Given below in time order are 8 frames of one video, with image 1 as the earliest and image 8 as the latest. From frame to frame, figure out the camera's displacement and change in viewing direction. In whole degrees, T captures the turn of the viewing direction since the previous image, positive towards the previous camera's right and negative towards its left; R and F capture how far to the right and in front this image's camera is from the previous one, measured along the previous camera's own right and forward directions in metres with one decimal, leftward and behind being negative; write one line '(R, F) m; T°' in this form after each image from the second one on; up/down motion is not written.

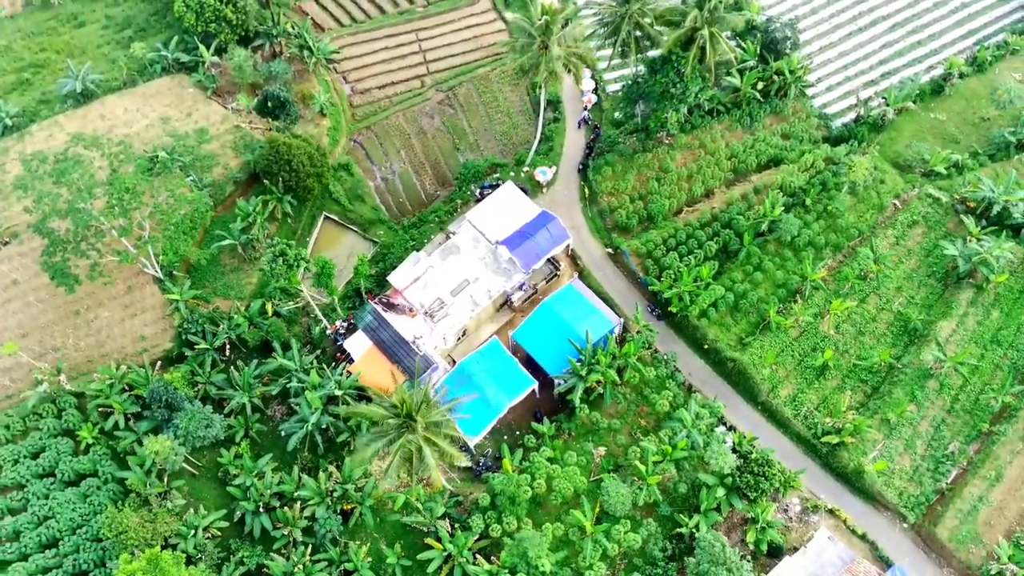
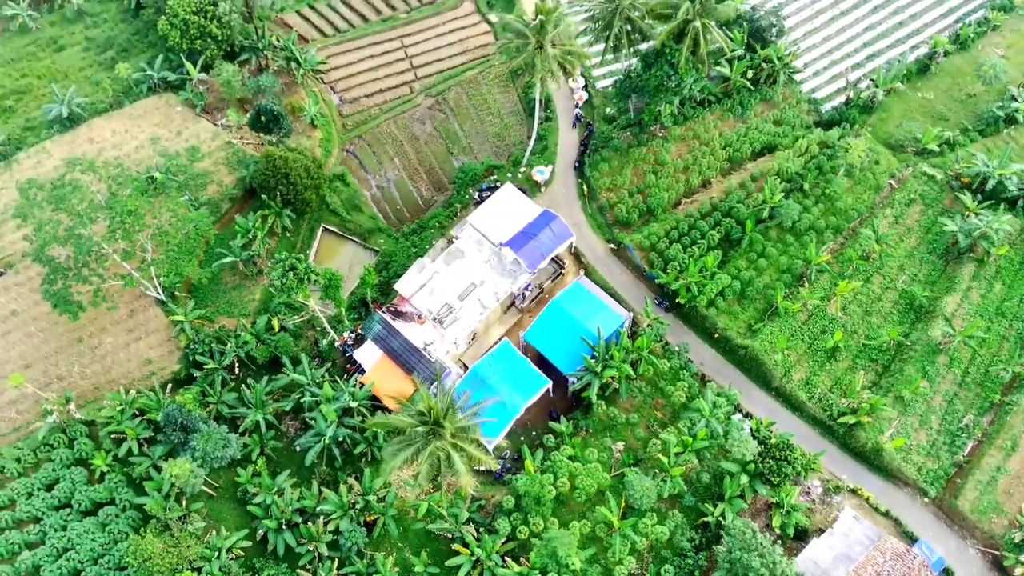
(-0.9, 0.0) m; +1°
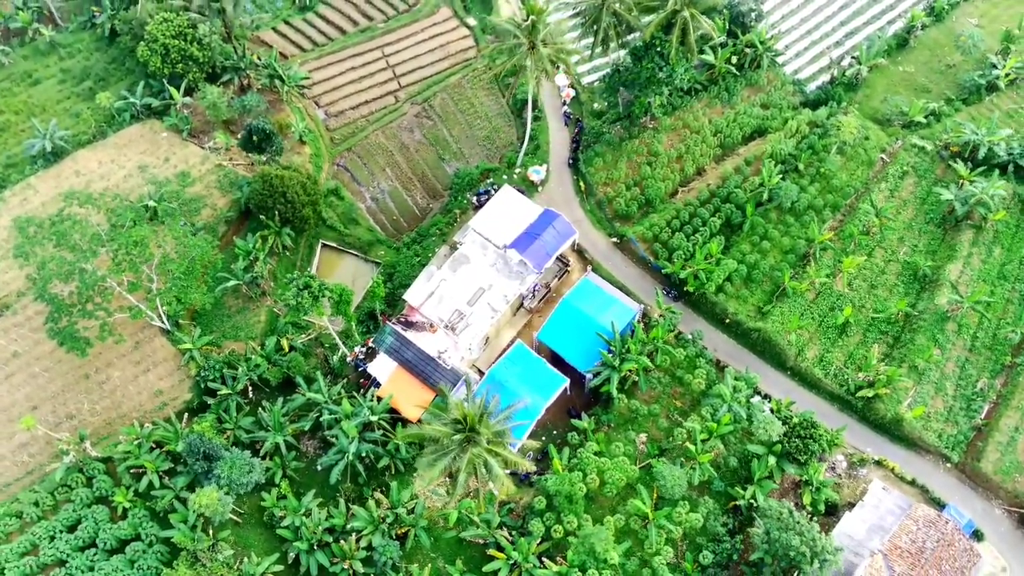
(-1.2, 0.0) m; +2°
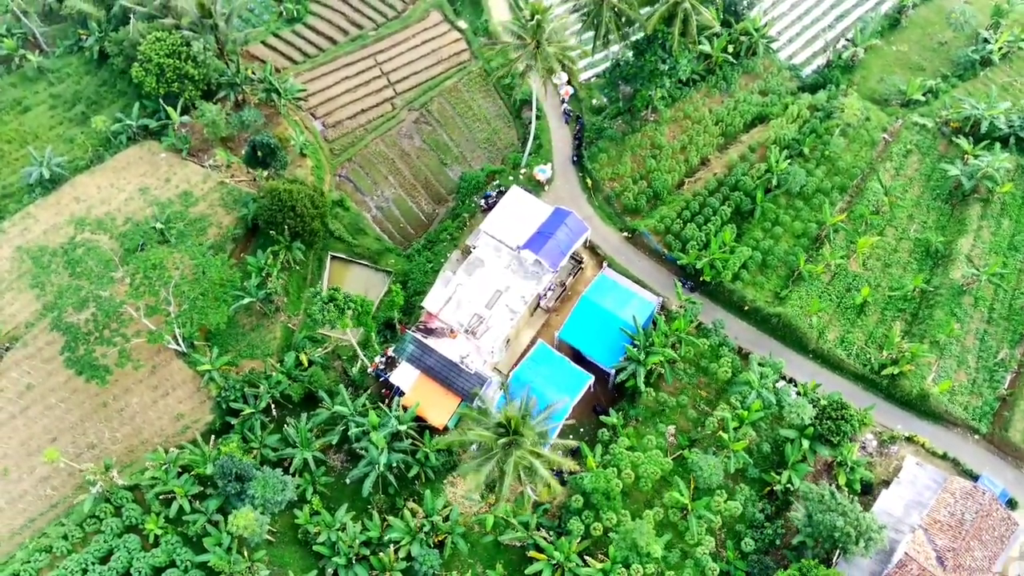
(-1.3, +0.1) m; +1°
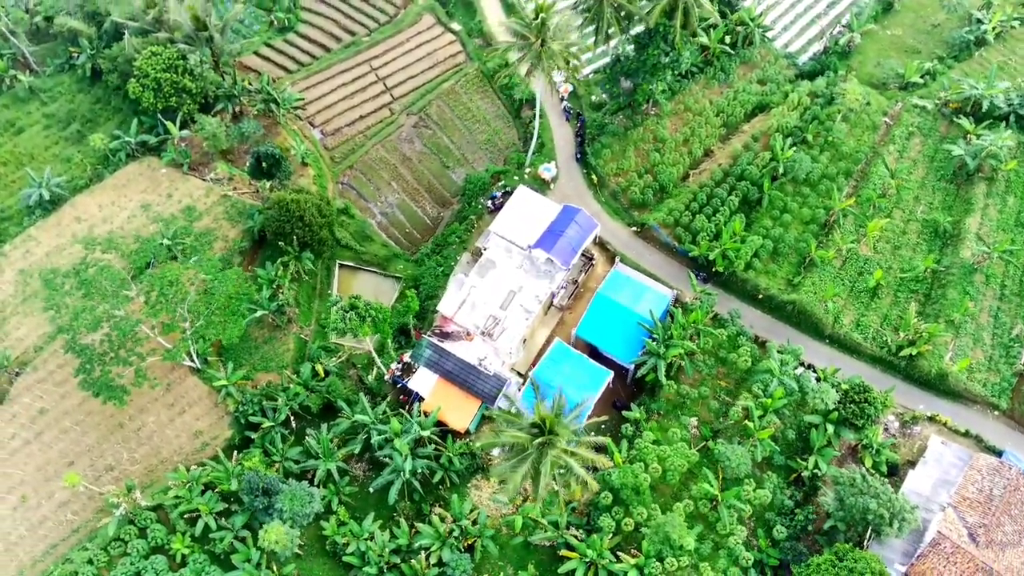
(-1.0, +0.1) m; +1°
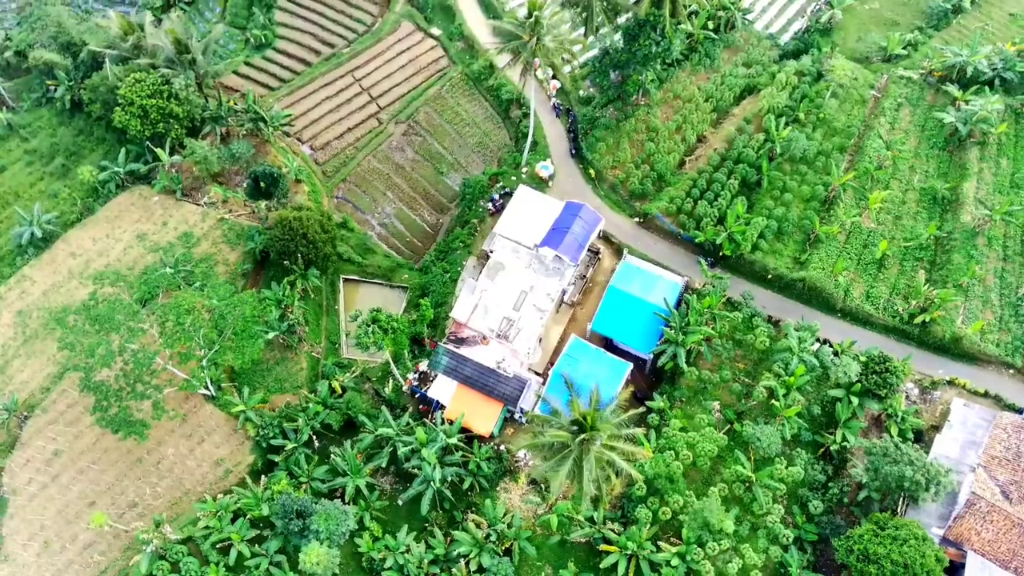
(-1.3, +0.1) m; +2°
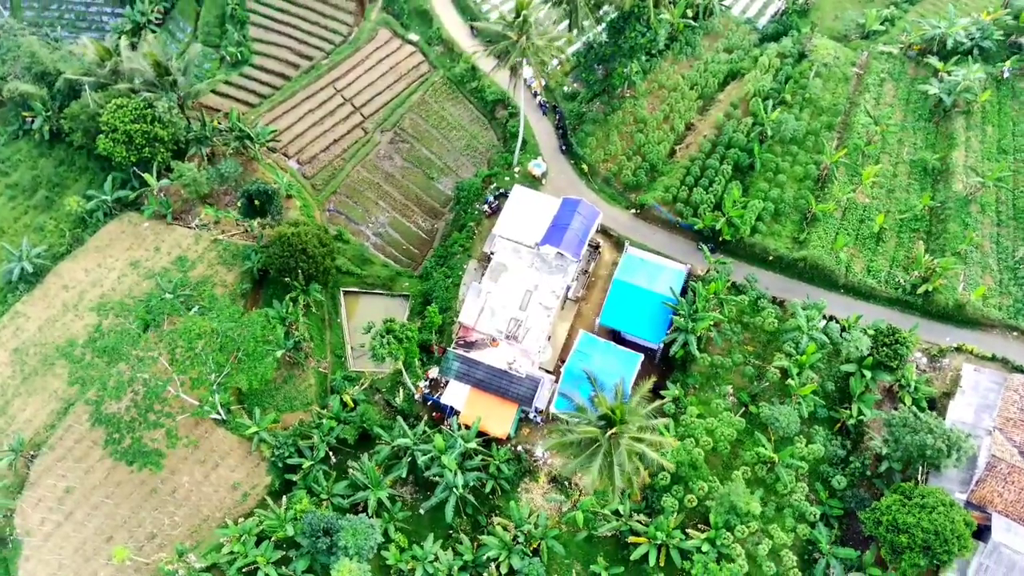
(-1.0, 0.0) m; +2°
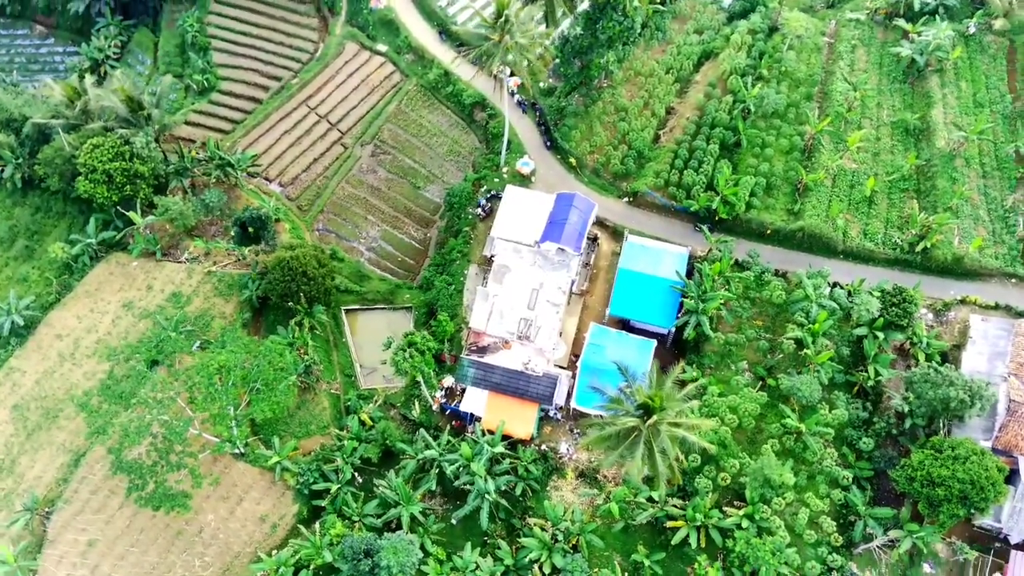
(-1.4, +0.1) m; +2°
